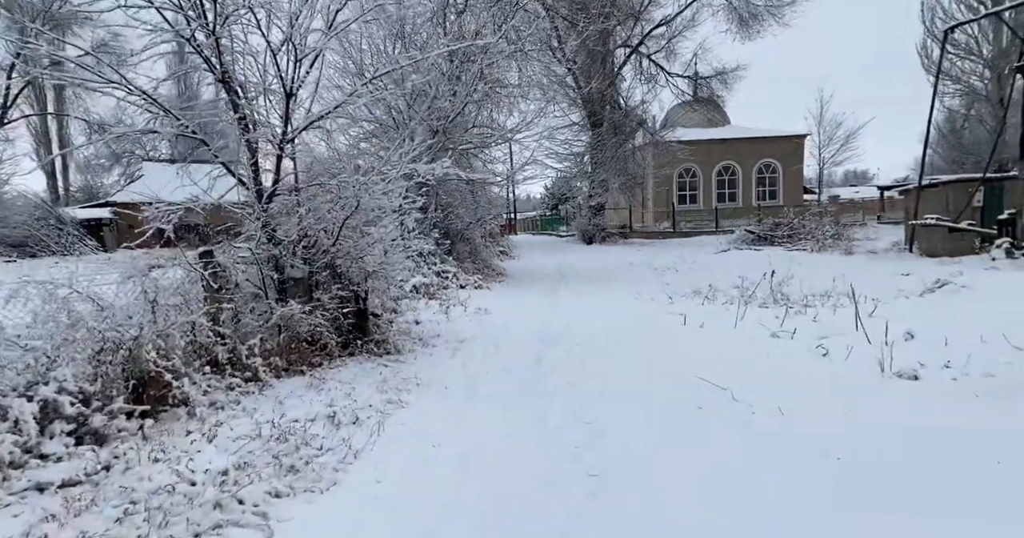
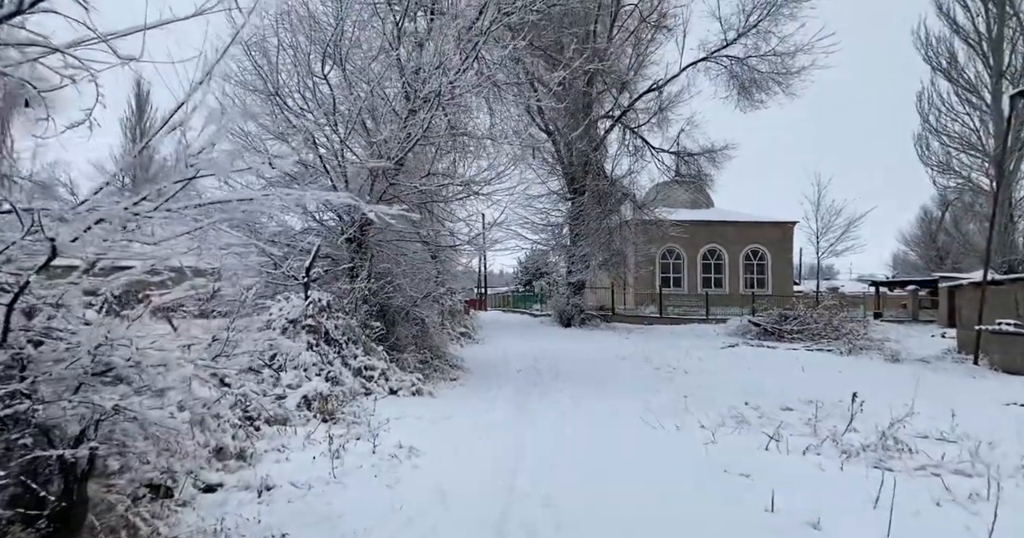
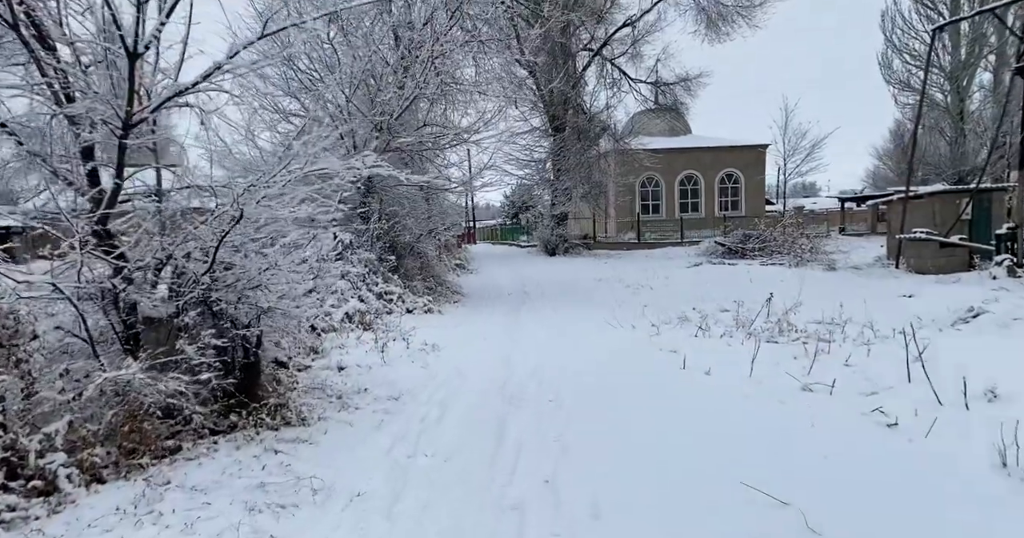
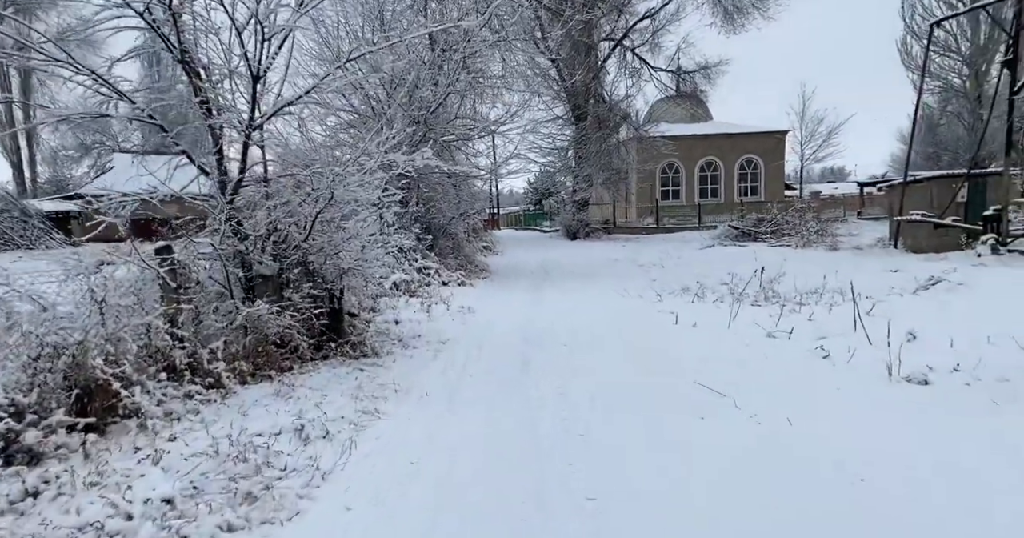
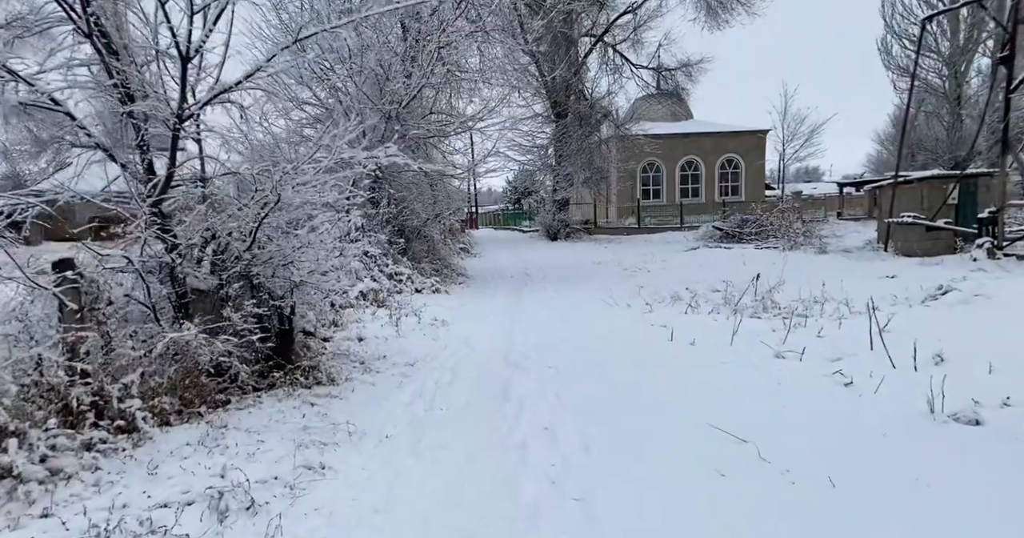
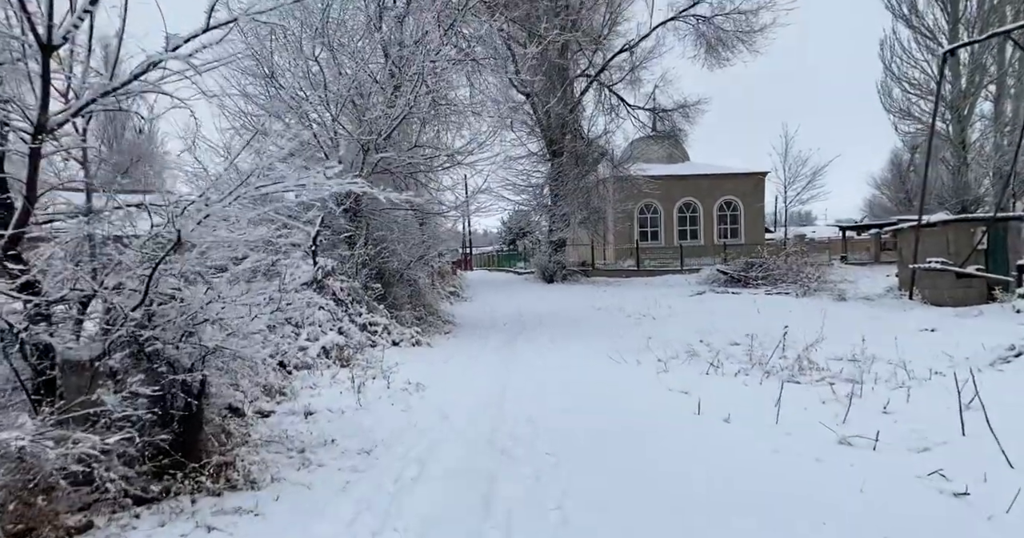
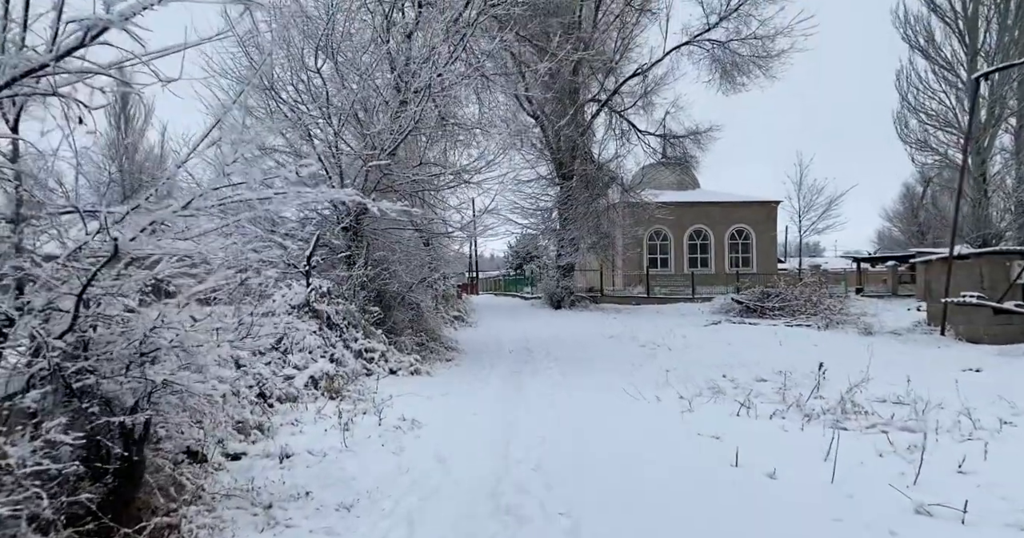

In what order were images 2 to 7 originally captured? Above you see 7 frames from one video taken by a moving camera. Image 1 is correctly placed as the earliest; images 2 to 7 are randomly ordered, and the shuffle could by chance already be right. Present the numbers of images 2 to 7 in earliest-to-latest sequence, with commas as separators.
4, 5, 3, 6, 7, 2
